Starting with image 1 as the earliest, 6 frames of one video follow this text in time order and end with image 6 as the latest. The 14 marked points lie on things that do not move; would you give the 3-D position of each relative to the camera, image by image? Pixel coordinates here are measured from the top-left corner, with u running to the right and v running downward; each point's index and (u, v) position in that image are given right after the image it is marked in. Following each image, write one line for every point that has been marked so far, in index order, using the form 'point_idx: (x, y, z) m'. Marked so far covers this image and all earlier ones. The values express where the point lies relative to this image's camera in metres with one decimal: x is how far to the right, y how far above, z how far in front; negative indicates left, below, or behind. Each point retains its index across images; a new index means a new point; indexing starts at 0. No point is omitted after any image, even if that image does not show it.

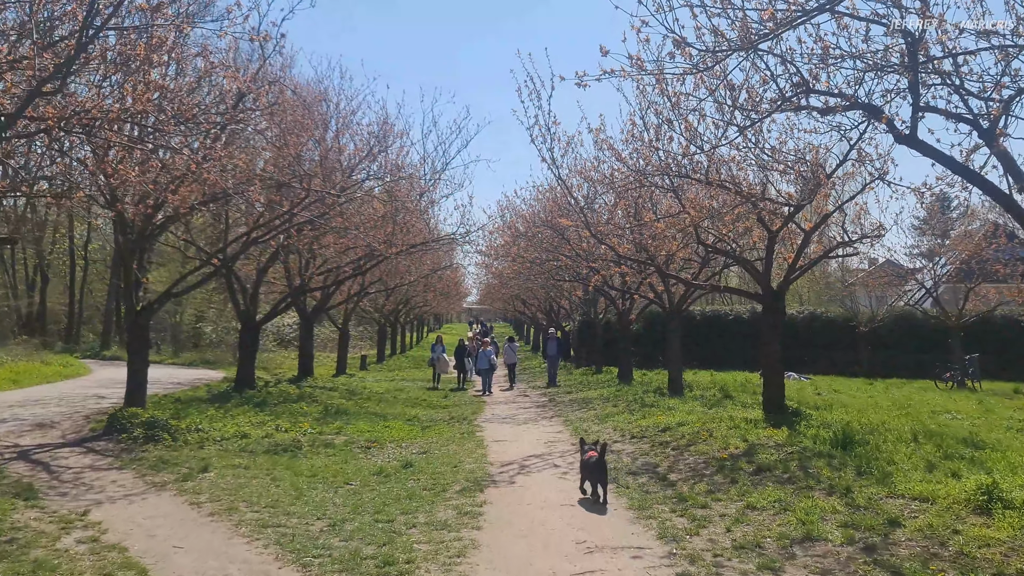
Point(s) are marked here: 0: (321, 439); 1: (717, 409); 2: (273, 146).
0: (-2.8, -2.2, +12.3) m
1: (+3.4, -2.1, +13.9) m
2: (-4.3, +2.6, +15.0) m
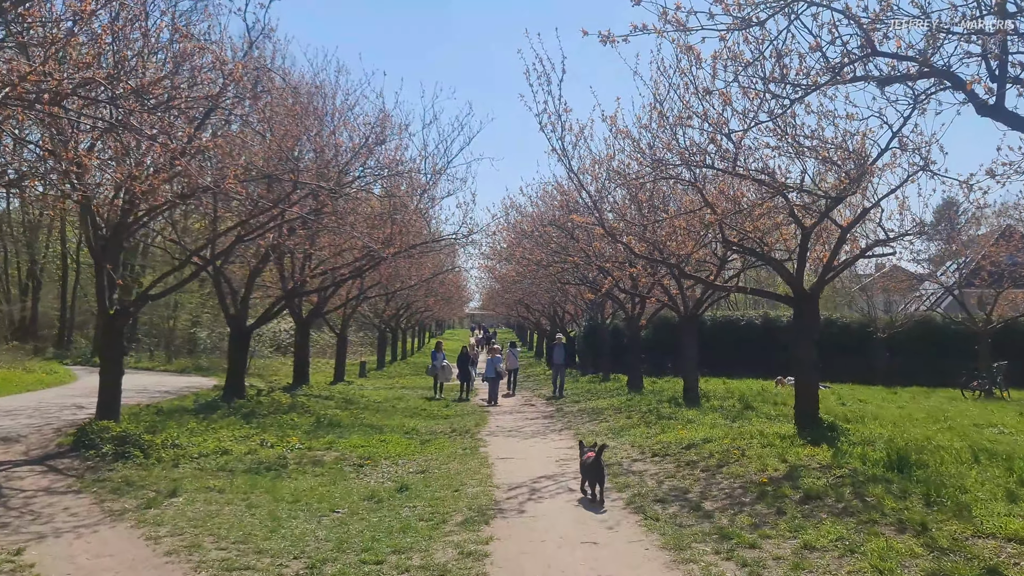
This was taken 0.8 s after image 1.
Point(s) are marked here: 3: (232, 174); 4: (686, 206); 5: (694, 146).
0: (-2.7, -2.3, +11.2) m
1: (+3.5, -2.1, +12.8) m
2: (-4.2, +2.6, +13.9) m
3: (-4.3, +1.8, +12.8) m
4: (+2.7, +1.3, +13.0) m
5: (+2.5, +2.0, +11.5) m
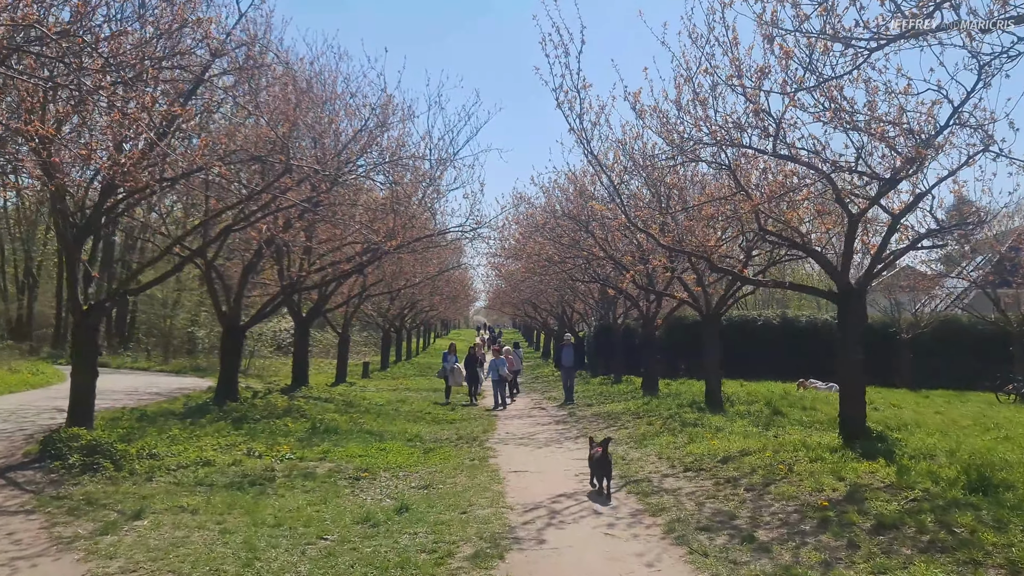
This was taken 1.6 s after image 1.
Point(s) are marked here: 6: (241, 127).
0: (-2.6, -2.2, +10.1) m
1: (+3.7, -2.0, +11.7) m
2: (-4.0, +2.6, +12.8) m
3: (-4.1, +1.8, +11.7) m
4: (+2.9, +1.4, +11.9) m
5: (+2.7, +2.1, +10.4) m
6: (-4.2, +2.5, +12.8) m
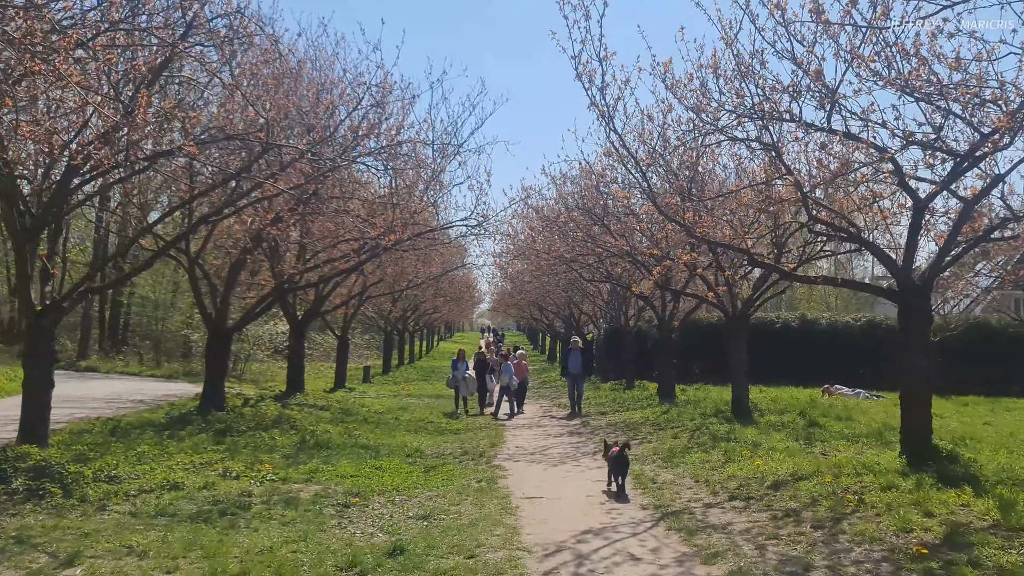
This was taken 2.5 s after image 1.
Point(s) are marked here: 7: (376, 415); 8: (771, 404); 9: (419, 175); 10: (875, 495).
0: (-2.4, -2.2, +8.8) m
1: (+3.9, -2.0, +10.4) m
2: (-3.9, +2.7, +11.5) m
3: (-4.0, +1.9, +10.4) m
4: (+3.1, +1.4, +10.6) m
5: (+2.8, +2.1, +9.0) m
6: (-4.0, +2.5, +11.5) m
7: (-3.1, -2.9, +18.5) m
8: (+5.6, -2.5, +17.8) m
9: (-1.9, +2.4, +17.3) m
10: (+3.0, -1.7, +6.9) m
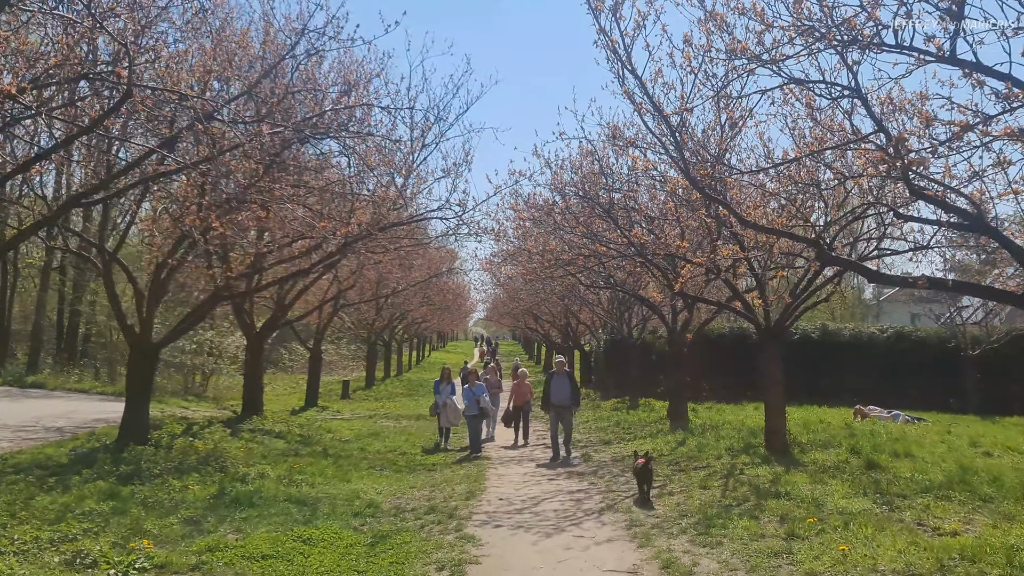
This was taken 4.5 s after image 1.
0: (-2.6, -2.2, +6.0) m
1: (+3.7, -2.0, +7.6) m
2: (-4.1, +2.6, +8.8) m
3: (-4.2, +1.8, +7.6) m
4: (+2.9, +1.3, +7.8) m
5: (+2.6, +2.0, +6.3) m
6: (-4.2, +2.4, +8.8) m
7: (-3.3, -3.0, +15.7) m
8: (+5.3, -2.6, +15.0) m
9: (-2.2, +2.2, +14.6) m
10: (+2.8, -1.7, +4.1) m
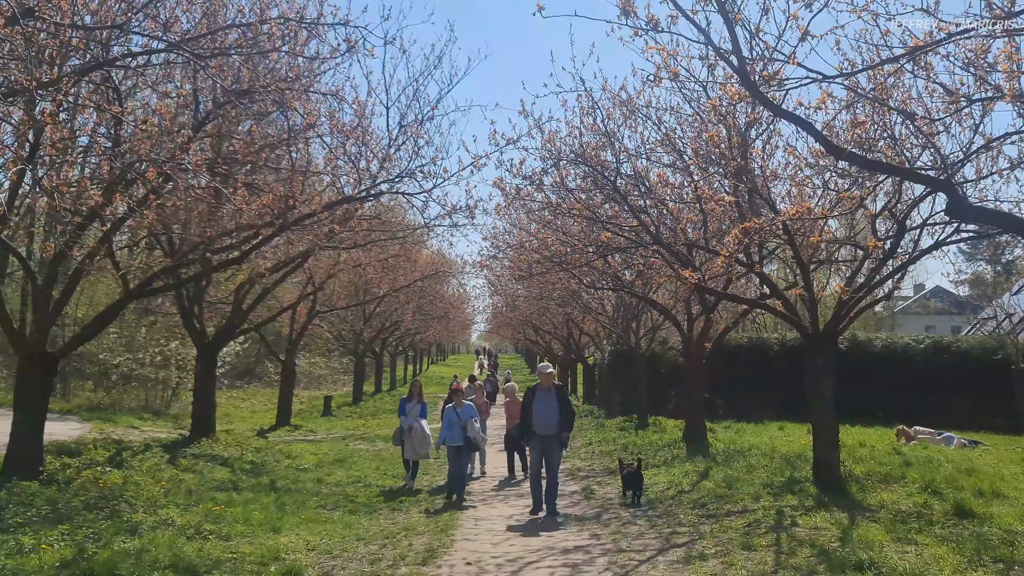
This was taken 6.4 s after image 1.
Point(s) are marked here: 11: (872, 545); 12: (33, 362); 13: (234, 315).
0: (-2.9, -2.0, +3.4) m
1: (+3.4, -1.9, +5.0) m
2: (-4.3, +2.7, +6.3) m
3: (-4.4, +2.0, +5.1) m
4: (+2.6, +1.5, +5.3) m
5: (+2.4, +2.2, +3.8) m
6: (-4.5, +2.5, +6.3) m
7: (-3.5, -3.0, +13.1) m
8: (+5.1, -2.6, +12.4) m
9: (-2.4, +2.3, +12.1) m
10: (+2.6, -1.5, +1.5) m
11: (+2.9, -2.1, +6.8) m
12: (-6.2, -0.9, +10.6) m
13: (-5.7, -0.6, +17.1) m
